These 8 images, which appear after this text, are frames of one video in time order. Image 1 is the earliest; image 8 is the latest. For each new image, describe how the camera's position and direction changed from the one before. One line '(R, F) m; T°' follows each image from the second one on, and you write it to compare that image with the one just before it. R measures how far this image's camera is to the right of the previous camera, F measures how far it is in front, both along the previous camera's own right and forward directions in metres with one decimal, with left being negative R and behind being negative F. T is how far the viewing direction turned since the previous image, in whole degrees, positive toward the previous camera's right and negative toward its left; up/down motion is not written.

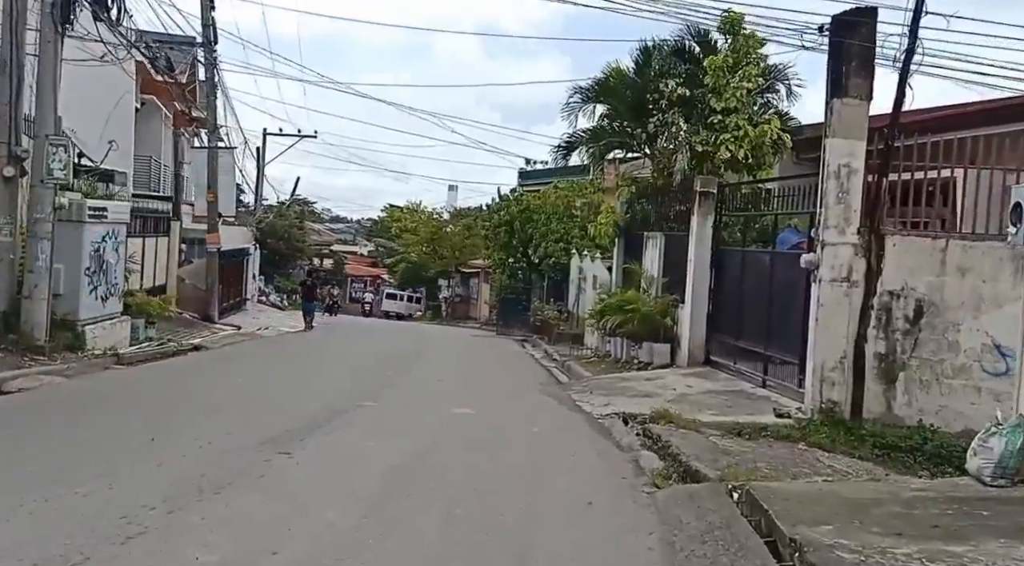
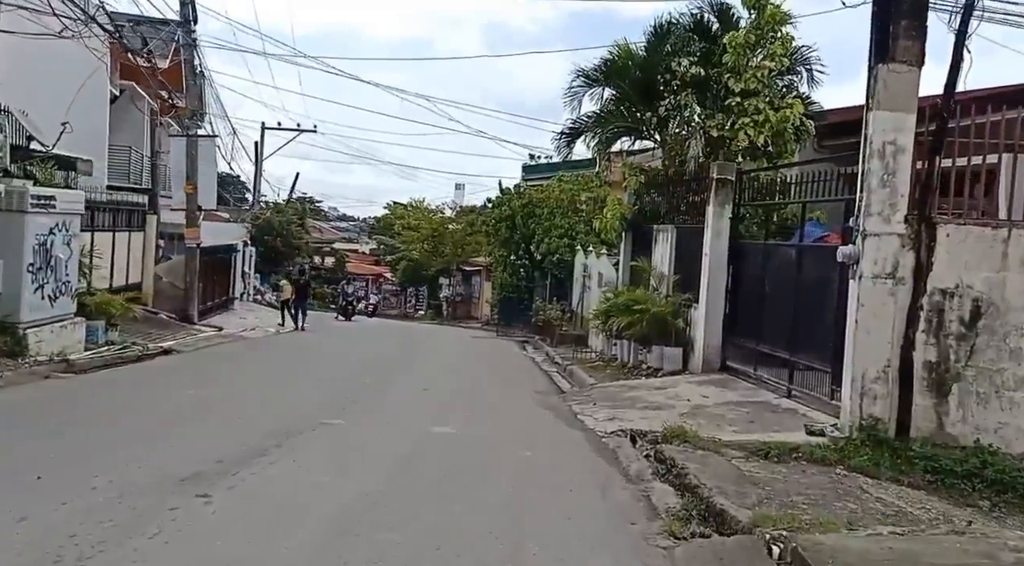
(+0.2, +1.3) m; 0°
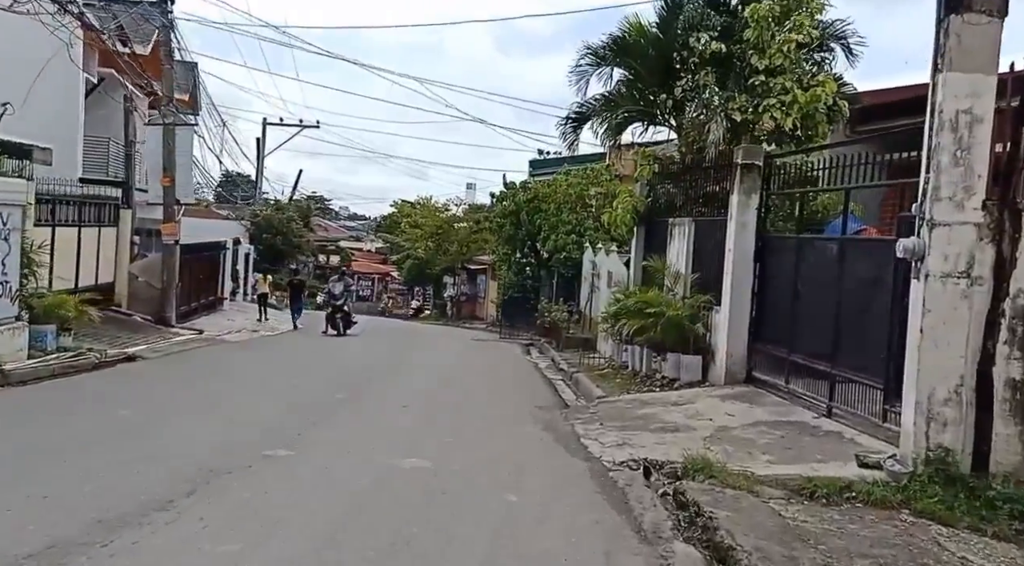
(+0.2, +1.5) m; -1°
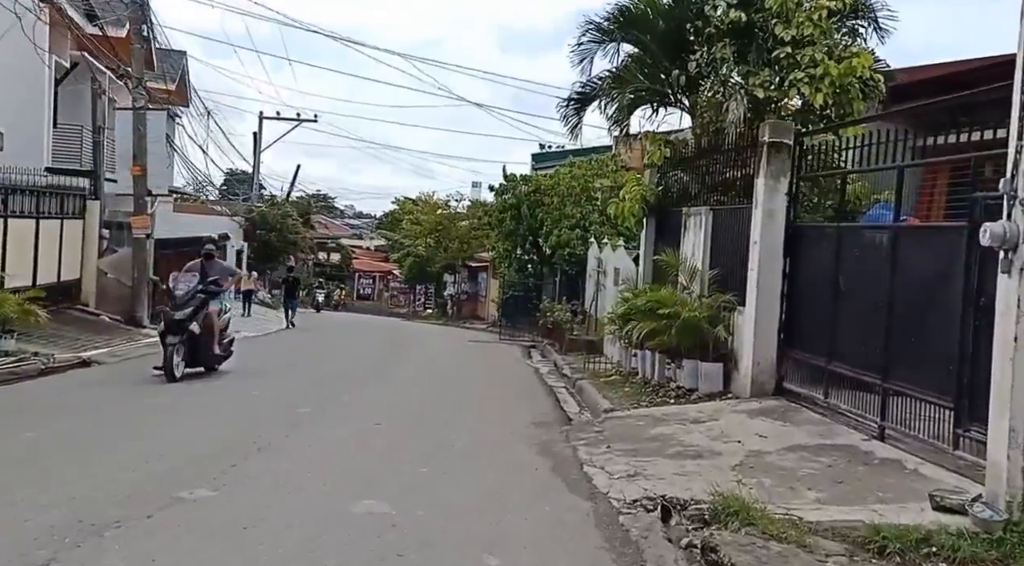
(+0.1, +1.4) m; 0°
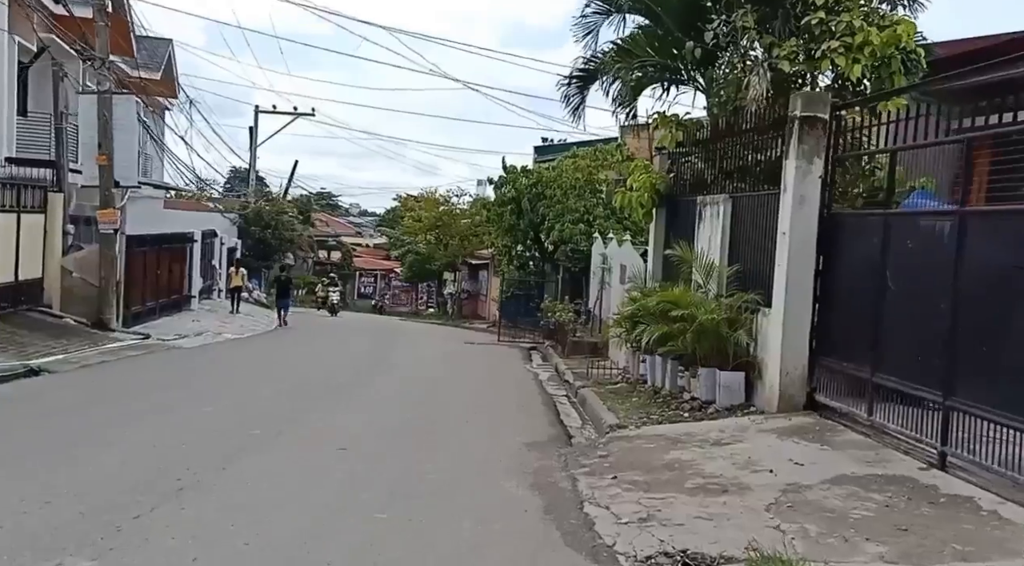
(+0.2, +1.3) m; 0°
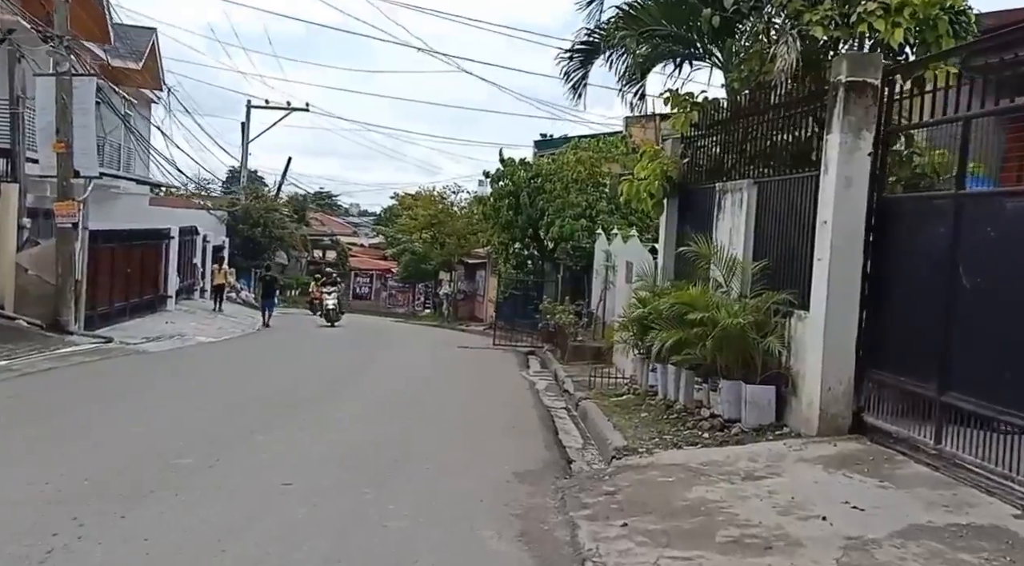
(+0.1, +1.4) m; 0°
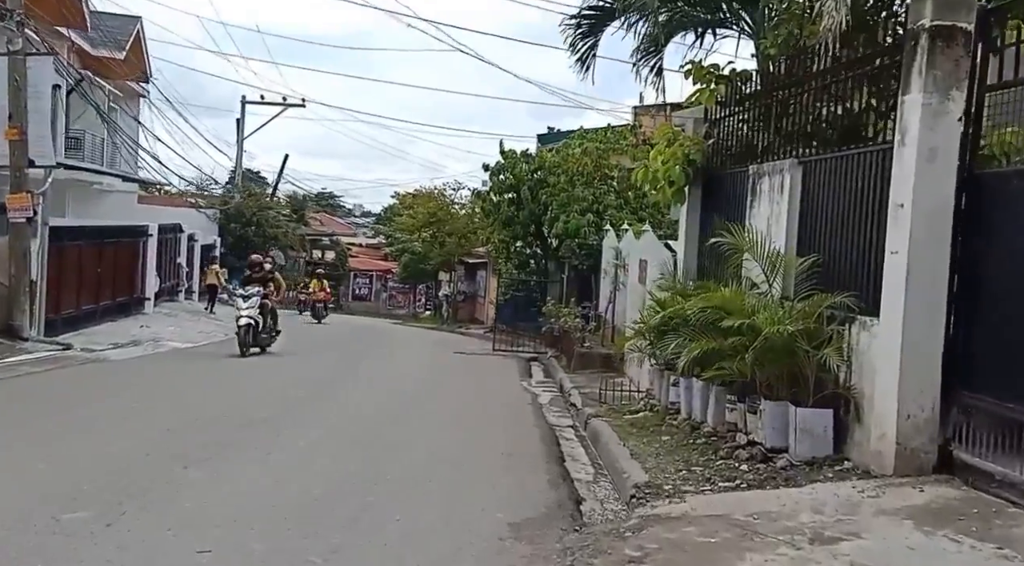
(+0.1, +1.4) m; 0°
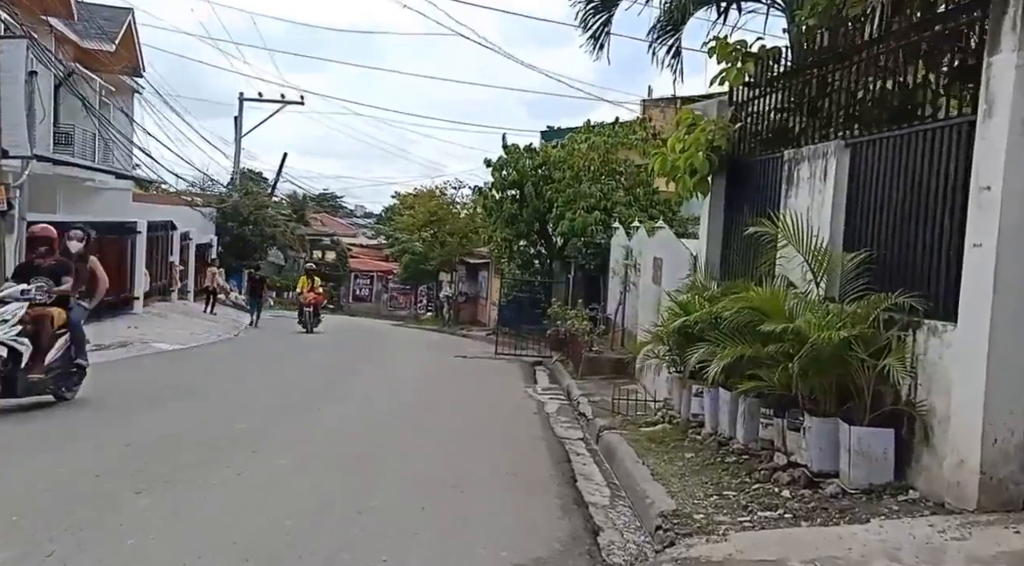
(0.0, +0.9) m; 0°
